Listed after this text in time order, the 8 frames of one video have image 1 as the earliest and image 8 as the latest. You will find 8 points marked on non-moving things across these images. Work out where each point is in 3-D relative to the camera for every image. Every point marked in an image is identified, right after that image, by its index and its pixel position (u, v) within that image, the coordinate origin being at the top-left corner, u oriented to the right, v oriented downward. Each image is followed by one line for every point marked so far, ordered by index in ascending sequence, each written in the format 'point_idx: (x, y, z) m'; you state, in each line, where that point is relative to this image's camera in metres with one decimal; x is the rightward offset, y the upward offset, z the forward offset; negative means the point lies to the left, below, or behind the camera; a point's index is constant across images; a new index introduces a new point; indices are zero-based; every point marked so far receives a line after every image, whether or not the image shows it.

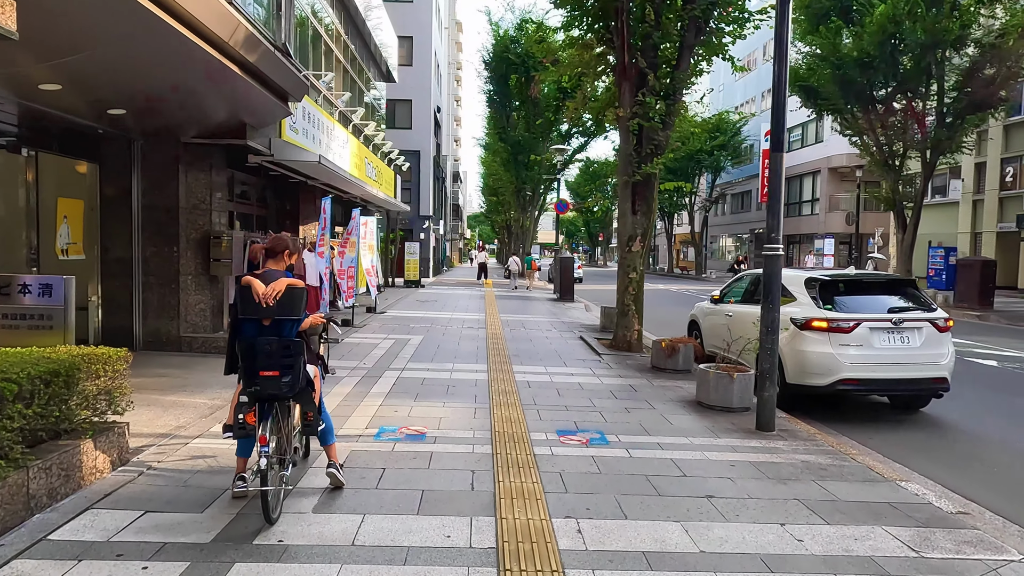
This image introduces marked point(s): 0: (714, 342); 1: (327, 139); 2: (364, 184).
0: (+3.0, -0.8, +9.8) m
1: (-3.7, +3.0, +13.2) m
2: (-3.6, +2.5, +15.9) m
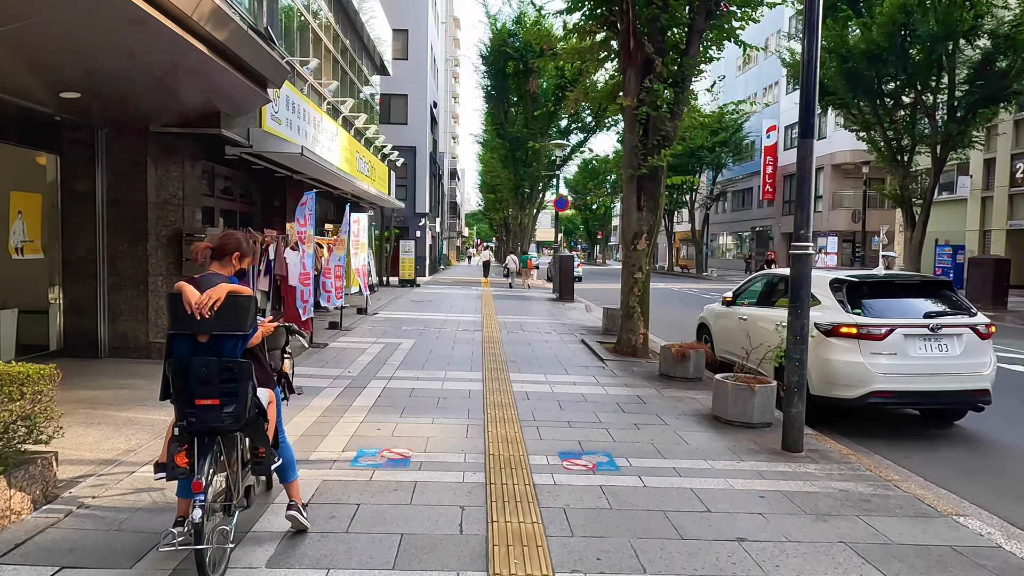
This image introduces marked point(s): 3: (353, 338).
0: (+3.0, -0.8, +9.1) m
1: (-3.7, +3.0, +12.5) m
2: (-3.6, +2.5, +15.2) m
3: (-2.7, -0.8, +11.1) m
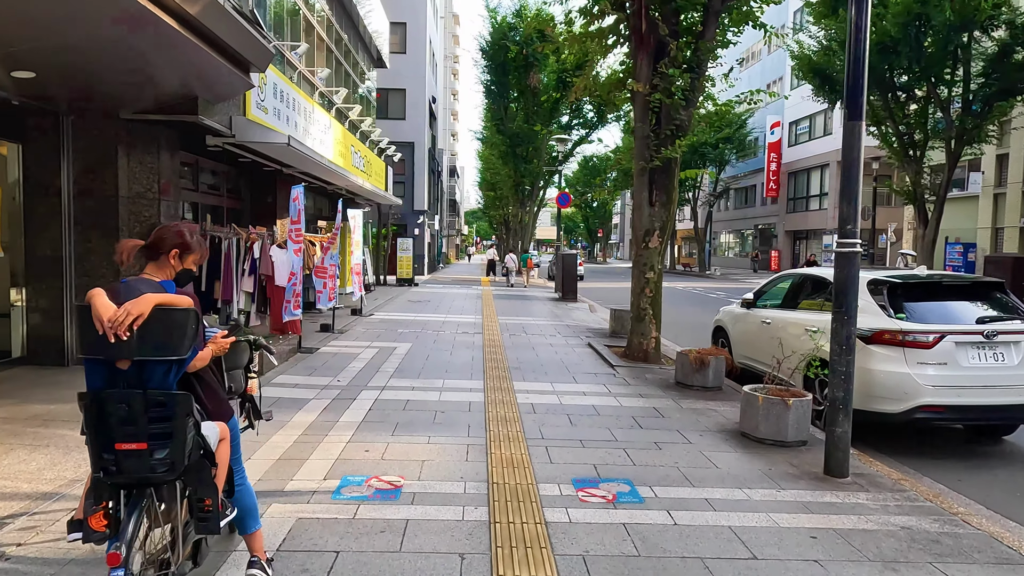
0: (+3.0, -0.8, +8.4) m
1: (-3.7, +3.0, +11.8) m
2: (-3.6, +2.5, +14.5) m
3: (-2.6, -0.8, +10.4) m
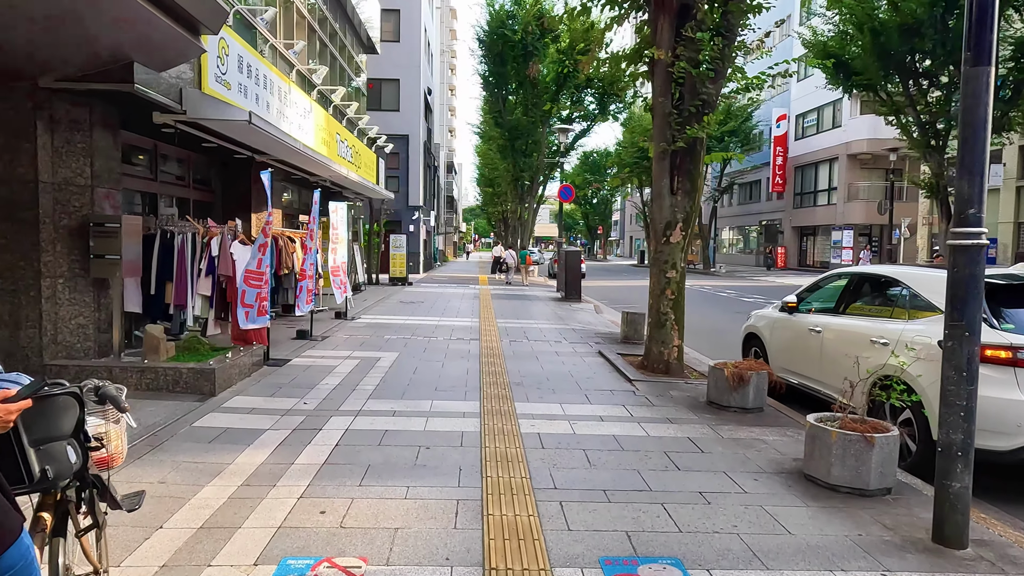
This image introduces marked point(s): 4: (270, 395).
0: (+3.0, -0.8, +7.2) m
1: (-3.7, +2.9, +10.6) m
2: (-3.6, +2.5, +13.2) m
3: (-2.6, -0.9, +9.1) m
4: (-2.4, -1.1, +6.5) m
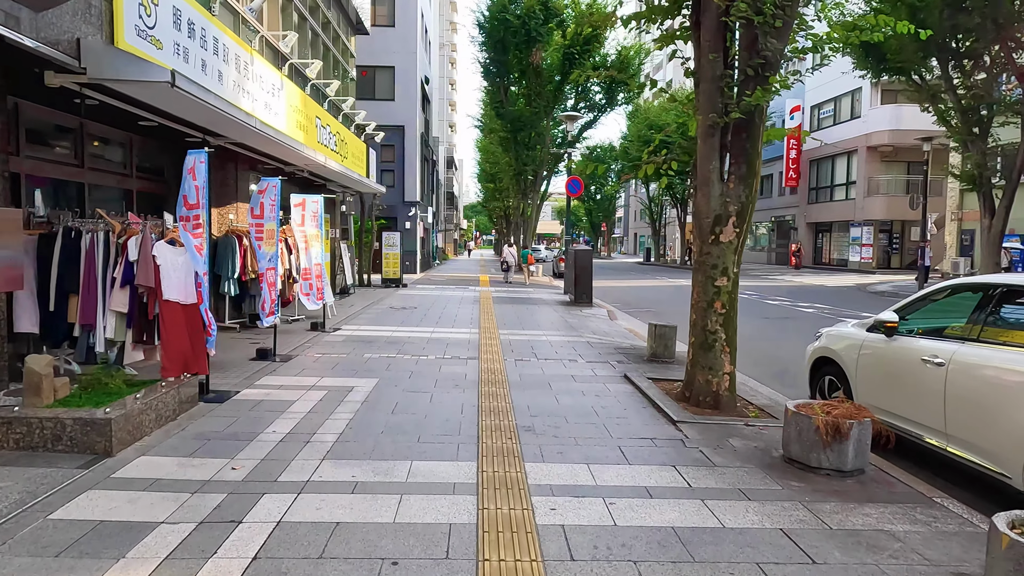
0: (+3.1, -1.0, +5.4) m
1: (-3.6, +2.8, +8.8) m
2: (-3.5, +2.4, +11.4) m
3: (-2.5, -1.0, +7.4) m
4: (-2.3, -1.2, +4.8) m
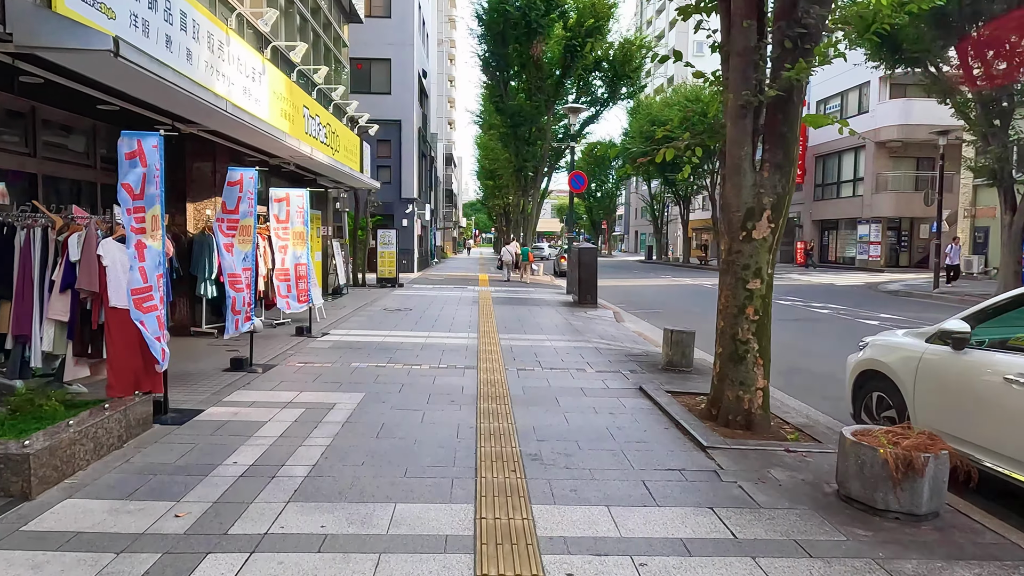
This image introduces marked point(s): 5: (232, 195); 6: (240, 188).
0: (+3.1, -1.0, +4.6) m
1: (-3.6, +2.8, +7.9) m
2: (-3.5, +2.4, +10.6) m
3: (-2.5, -1.0, +6.5) m
4: (-2.3, -1.2, +3.9) m
5: (-3.4, +1.1, +8.0) m
6: (-3.3, +1.2, +8.1) m
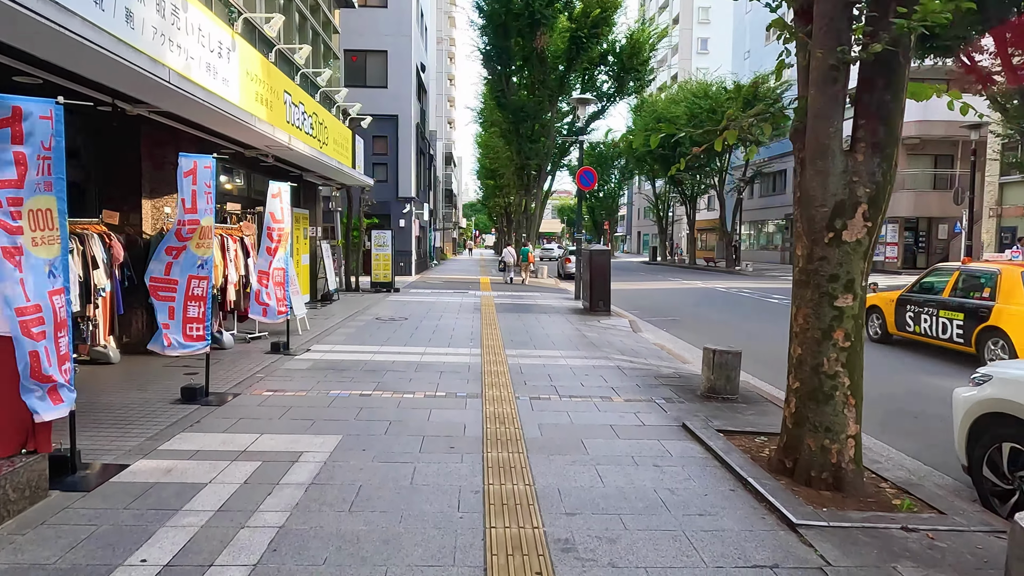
0: (+3.2, -1.1, +3.2) m
1: (-3.5, +2.7, +6.6) m
2: (-3.4, +2.2, +9.2) m
3: (-2.4, -1.2, +5.2) m
4: (-2.2, -1.4, +2.6) m
5: (-3.3, +1.0, +6.7) m
6: (-3.2, +1.1, +6.8) m
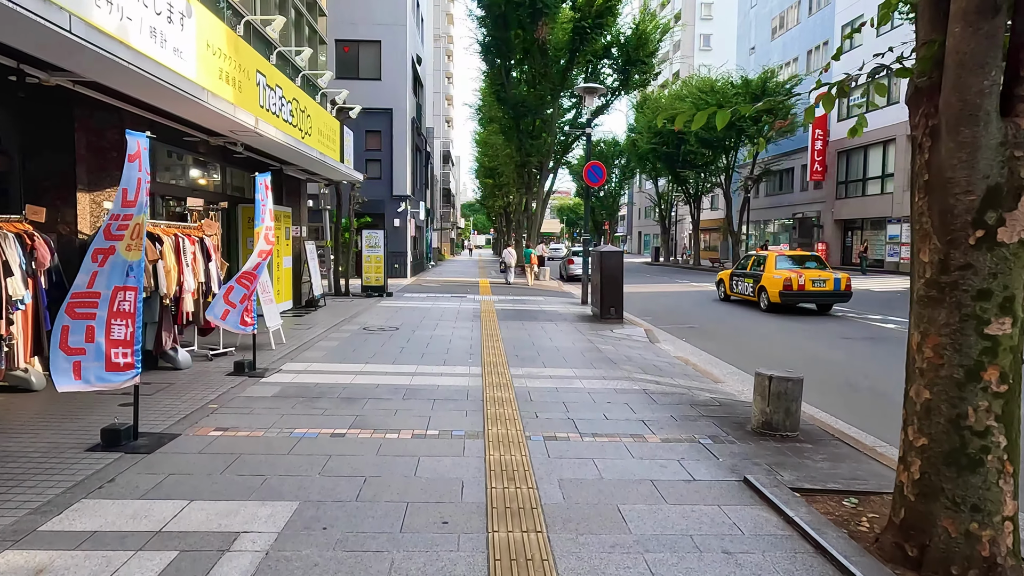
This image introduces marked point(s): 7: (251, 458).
0: (+3.3, -1.2, +1.9) m
1: (-3.4, +2.6, +5.2) m
2: (-3.3, +2.1, +7.9) m
3: (-2.3, -1.3, +3.8) m
4: (-2.1, -1.5, +1.2) m
5: (-3.2, +0.9, +5.4) m
6: (-3.1, +1.0, +5.4) m
7: (-1.8, -1.2, +4.7) m
